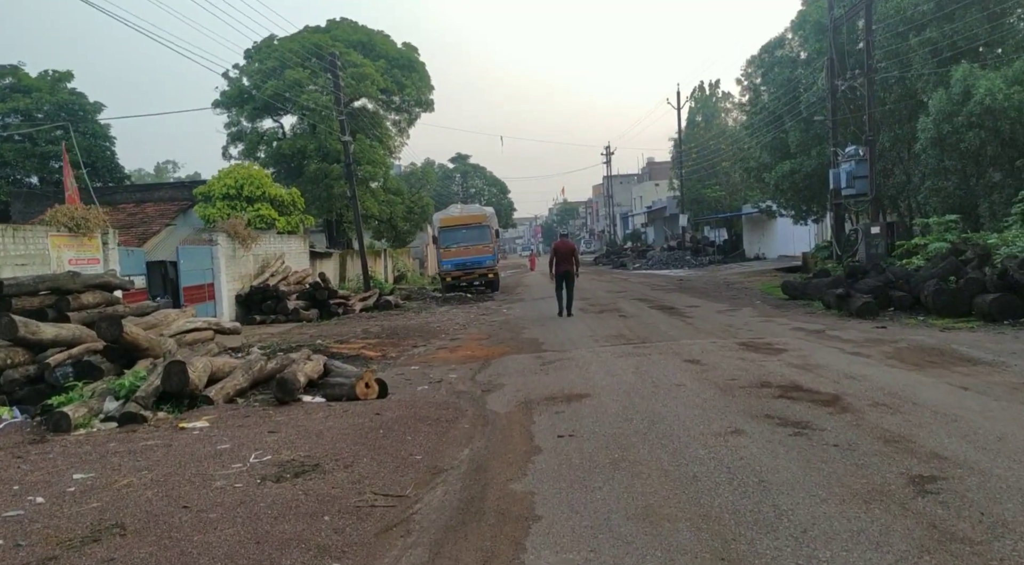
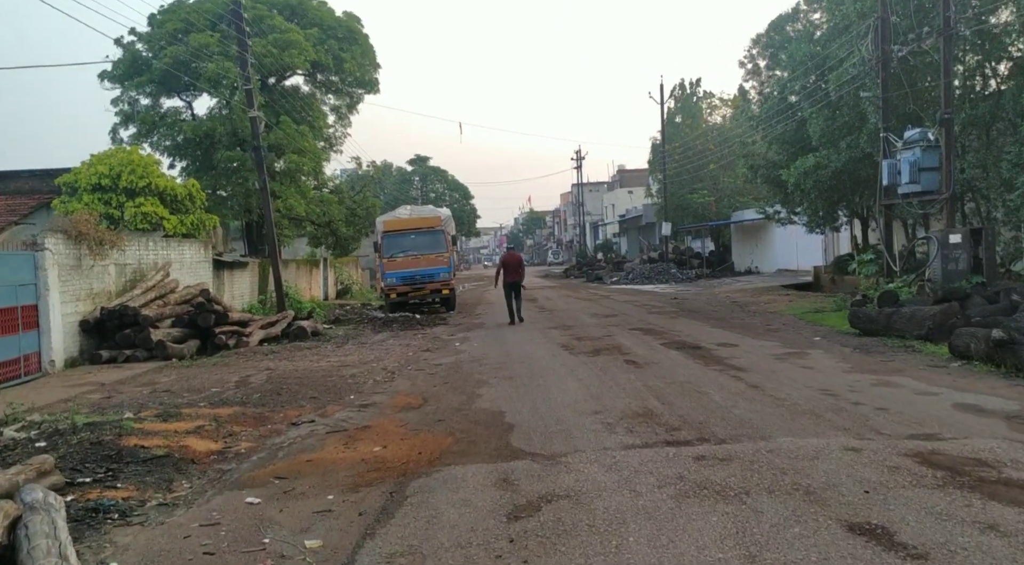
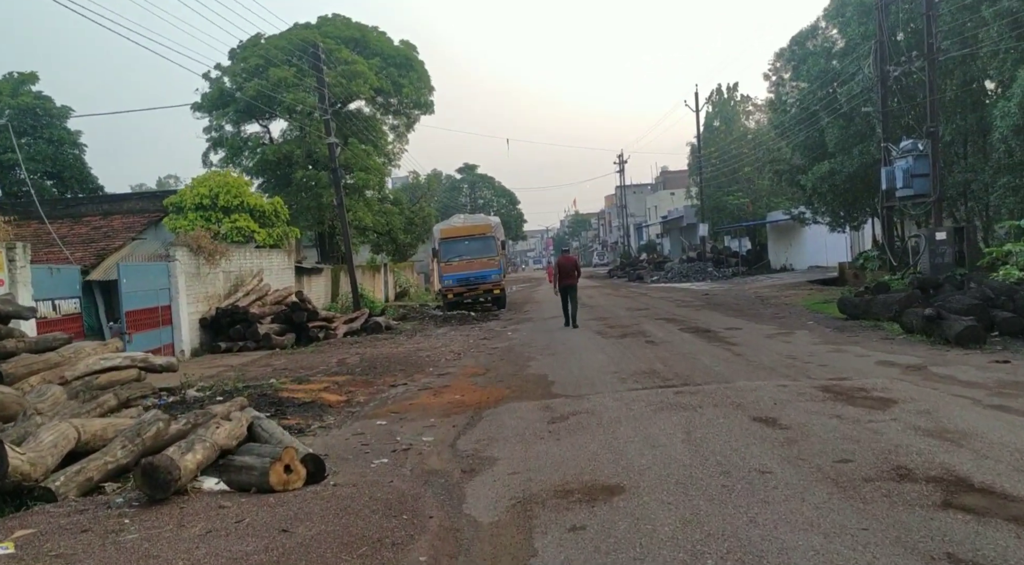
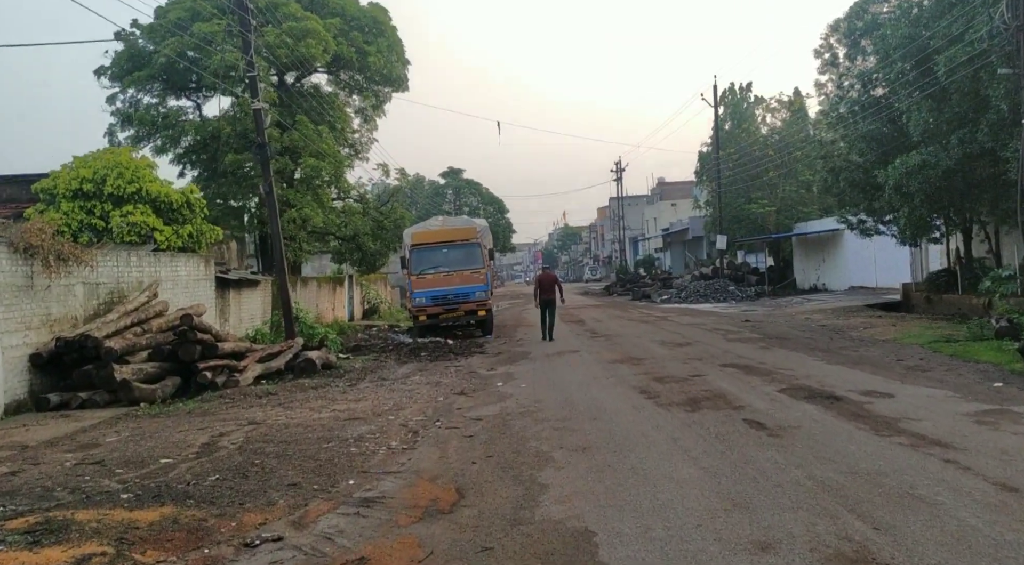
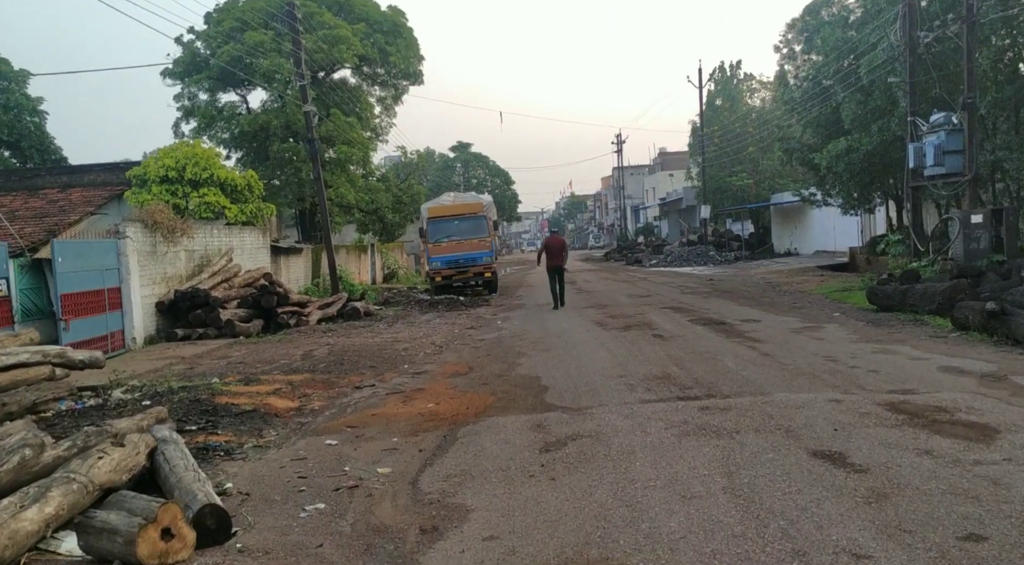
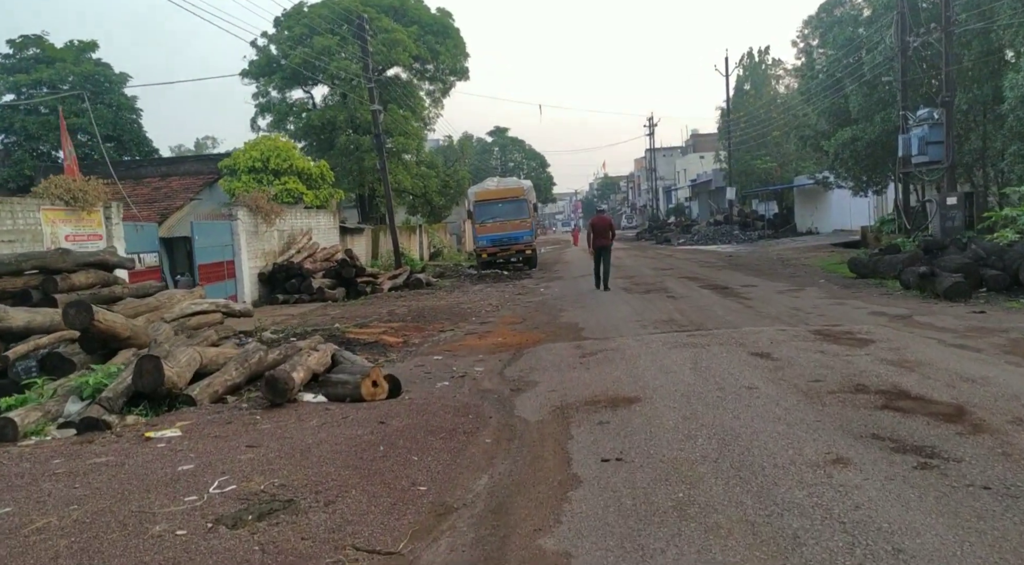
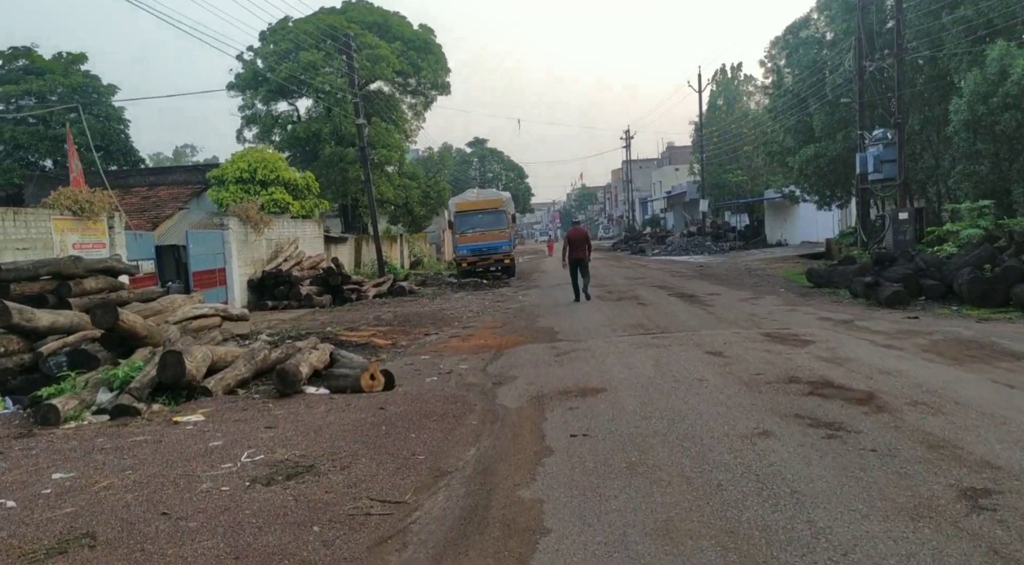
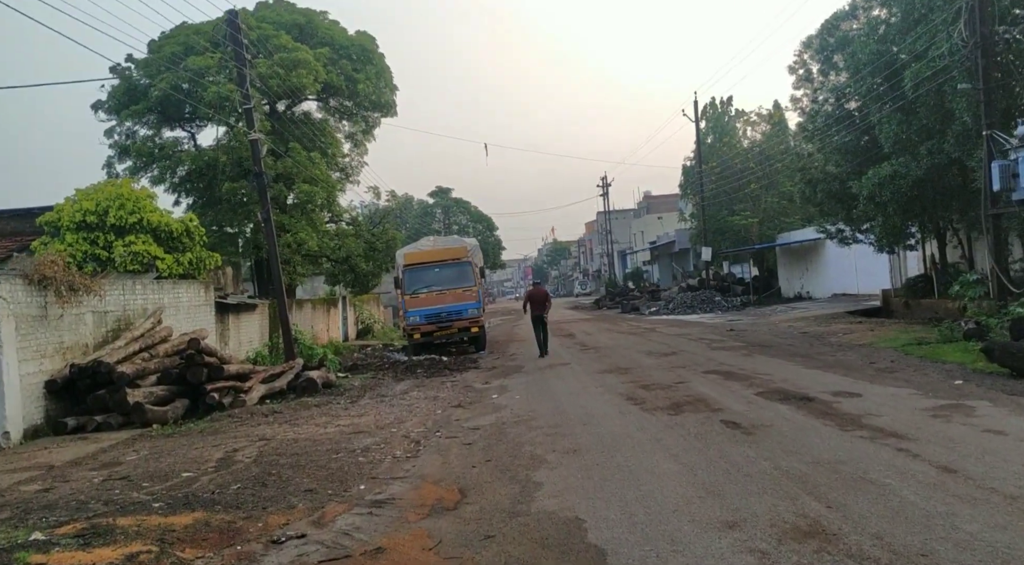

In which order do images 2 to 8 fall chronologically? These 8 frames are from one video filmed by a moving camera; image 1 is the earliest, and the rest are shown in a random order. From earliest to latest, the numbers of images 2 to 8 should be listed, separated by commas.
7, 6, 3, 5, 2, 8, 4
